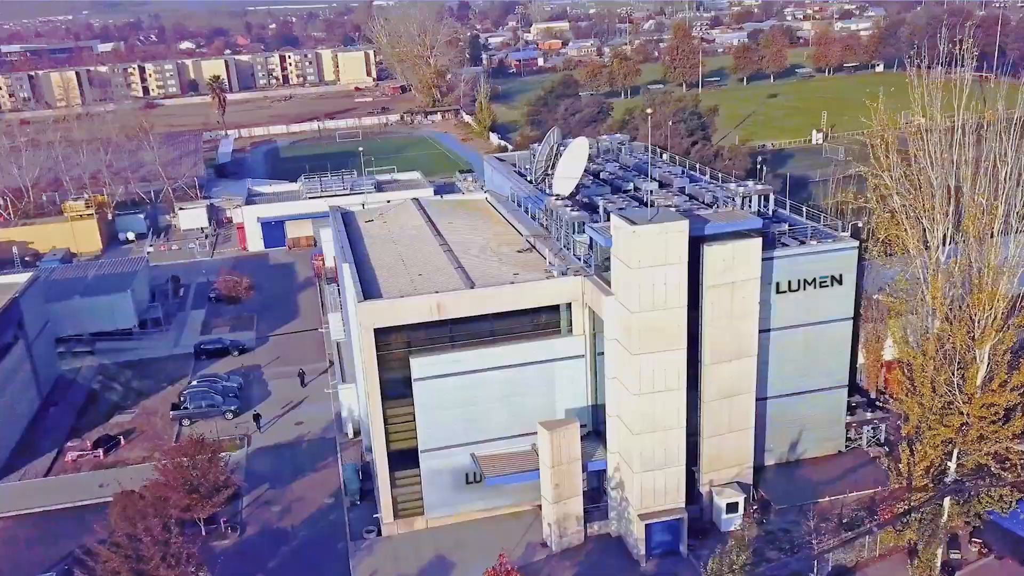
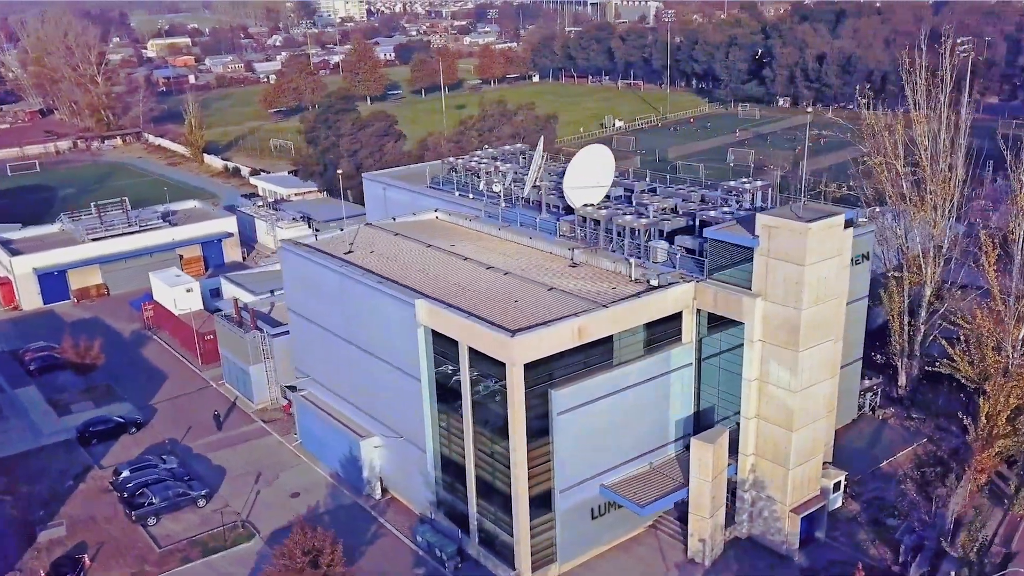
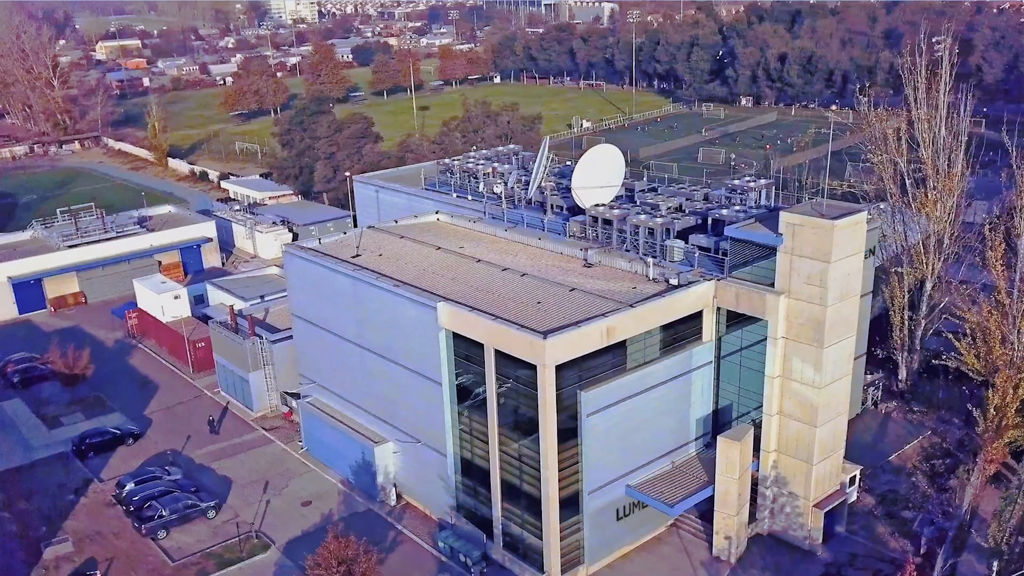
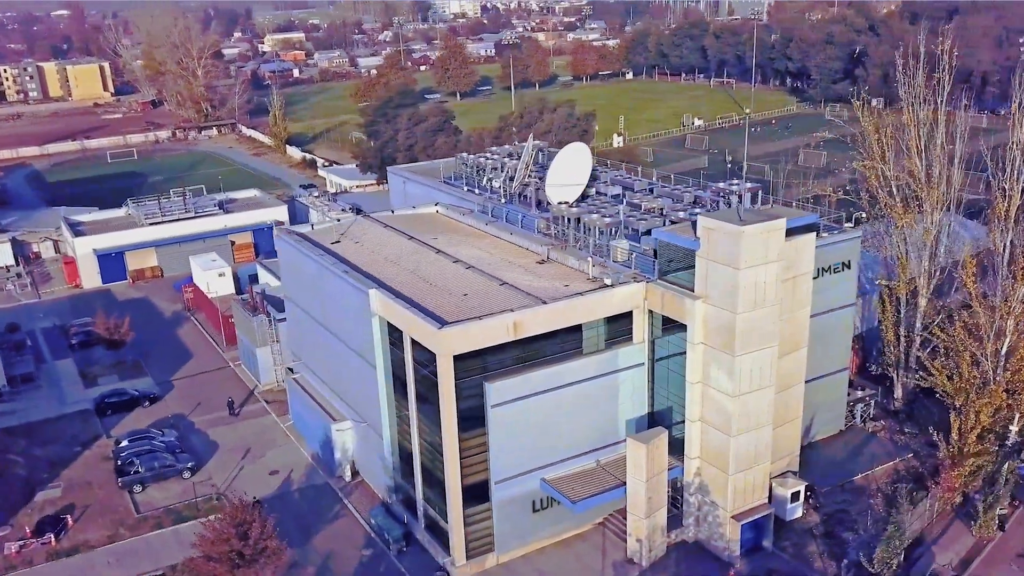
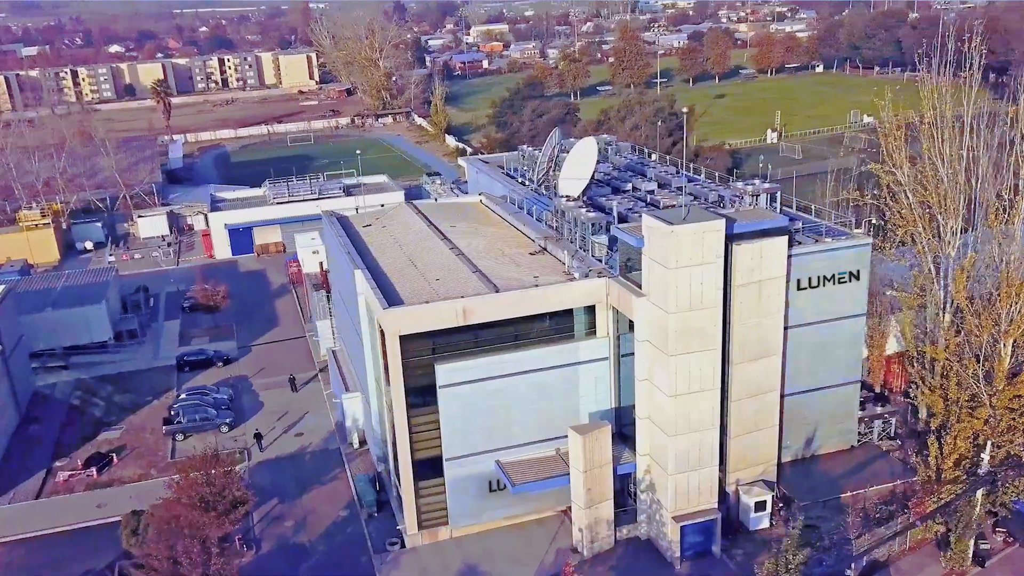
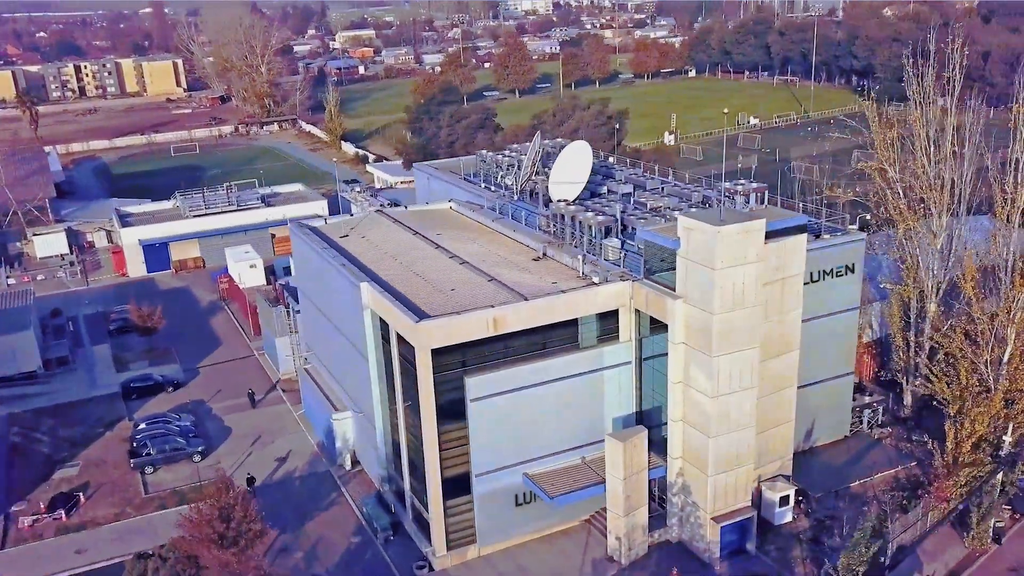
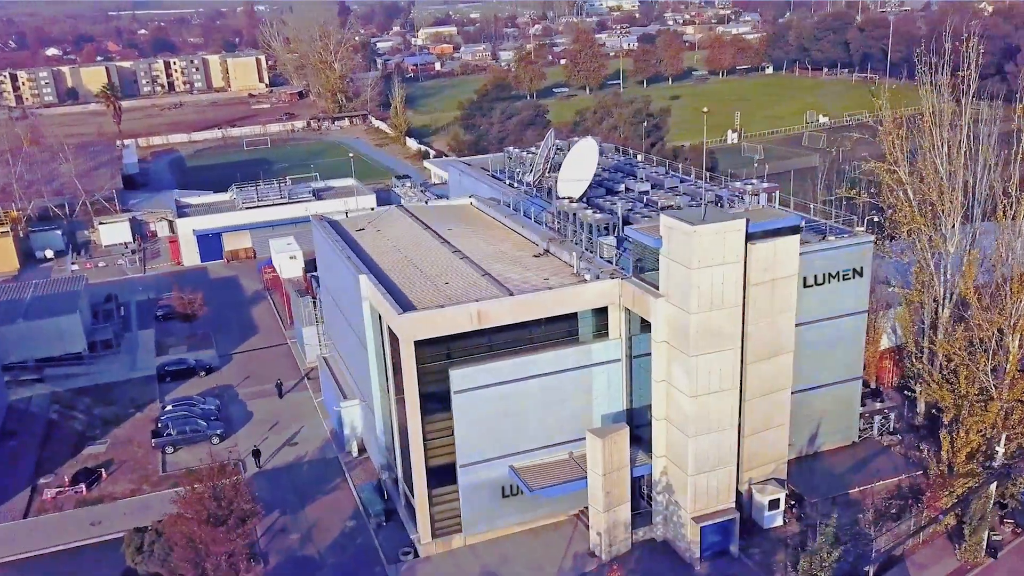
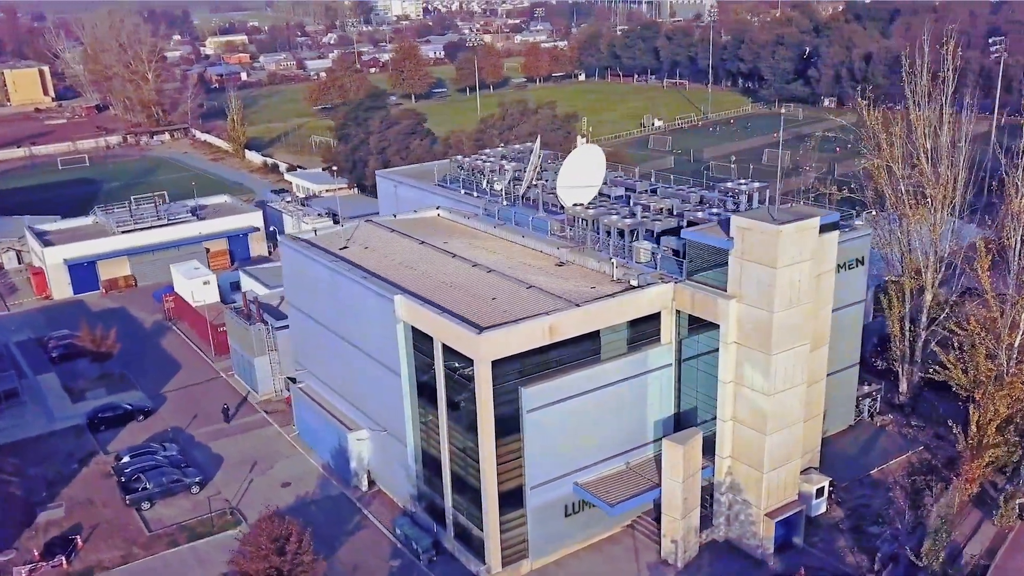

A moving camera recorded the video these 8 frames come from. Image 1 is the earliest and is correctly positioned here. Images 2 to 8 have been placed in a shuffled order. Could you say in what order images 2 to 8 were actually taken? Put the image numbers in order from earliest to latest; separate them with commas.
5, 7, 6, 4, 8, 2, 3
